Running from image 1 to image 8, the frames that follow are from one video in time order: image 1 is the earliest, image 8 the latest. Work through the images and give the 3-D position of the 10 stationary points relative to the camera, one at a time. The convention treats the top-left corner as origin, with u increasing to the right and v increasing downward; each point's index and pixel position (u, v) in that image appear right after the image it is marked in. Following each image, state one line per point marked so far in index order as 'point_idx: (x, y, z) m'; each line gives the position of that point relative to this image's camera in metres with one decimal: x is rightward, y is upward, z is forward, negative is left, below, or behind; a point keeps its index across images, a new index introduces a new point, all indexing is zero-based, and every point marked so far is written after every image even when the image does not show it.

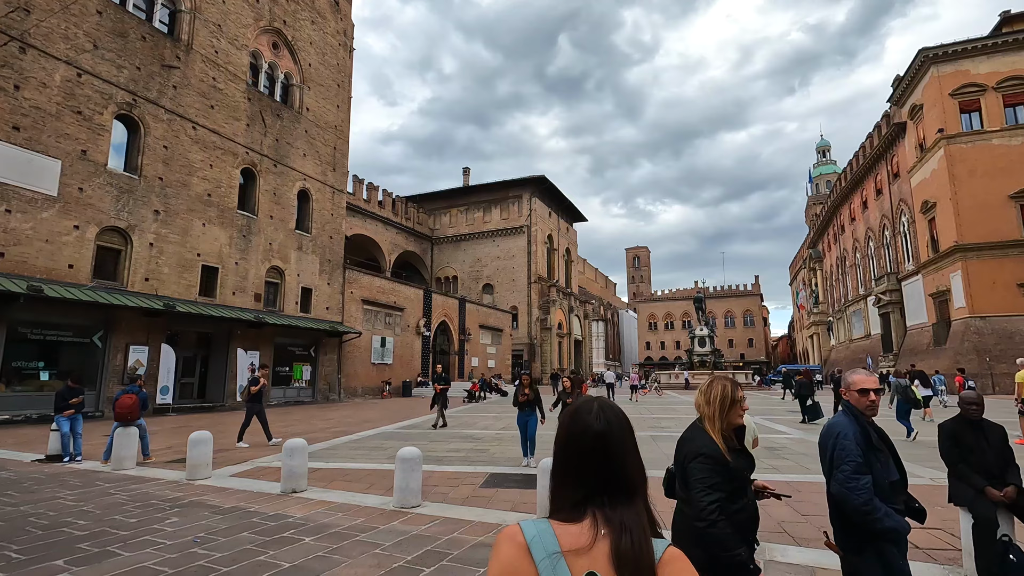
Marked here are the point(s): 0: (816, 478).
0: (+3.7, -2.3, +6.3) m
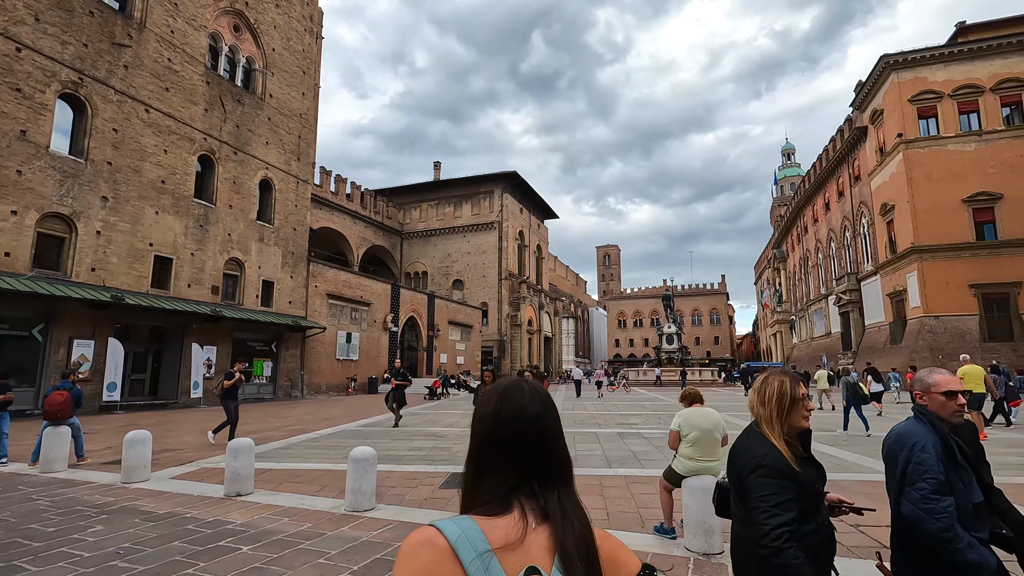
0: (+3.3, -2.3, +6.2) m
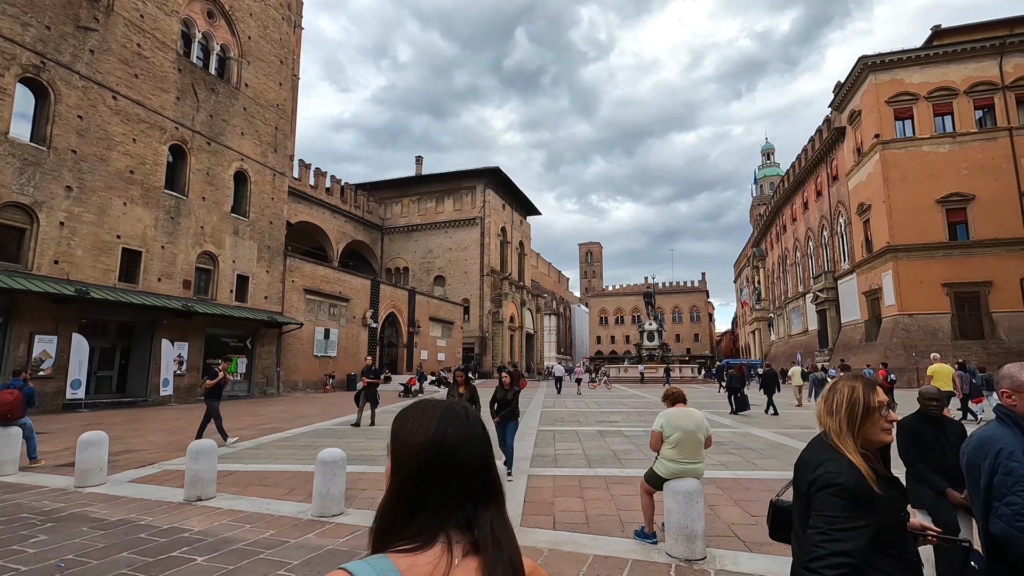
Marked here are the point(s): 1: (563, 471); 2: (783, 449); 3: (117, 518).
0: (+3.0, -2.2, +6.1) m
1: (+0.6, -2.3, +6.5) m
2: (+4.1, -2.5, +7.9) m
3: (-3.9, -2.3, +5.1) m
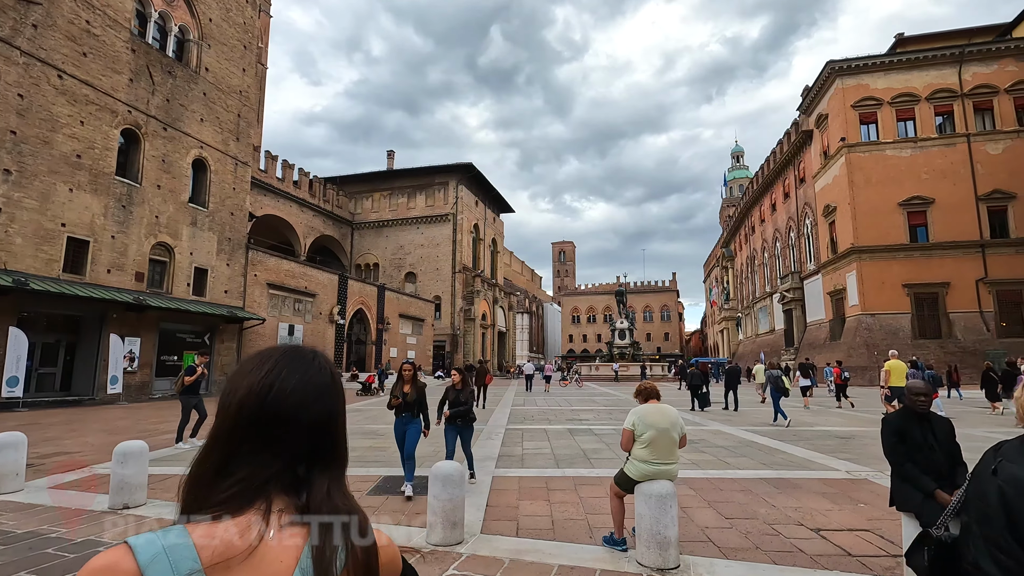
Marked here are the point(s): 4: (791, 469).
0: (+2.6, -2.1, +5.9) m
1: (+0.2, -2.2, +6.2) m
2: (+3.6, -2.4, +7.7) m
3: (-4.3, -2.1, +4.5) m
4: (+3.3, -2.1, +6.0) m
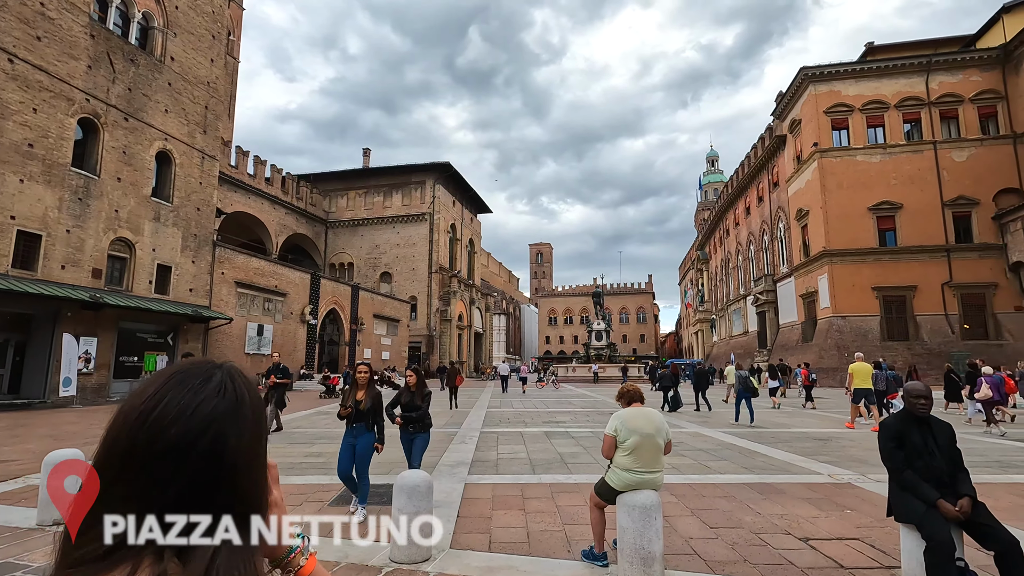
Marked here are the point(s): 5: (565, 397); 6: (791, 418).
0: (+2.3, -2.1, +5.7) m
1: (-0.1, -2.2, +5.8) m
2: (+3.2, -2.4, +7.5) m
3: (-4.5, -2.1, +4.0) m
4: (+3.0, -2.1, +5.9) m
5: (+2.0, -4.1, +19.4) m
6: (+7.0, -3.4, +13.2) m
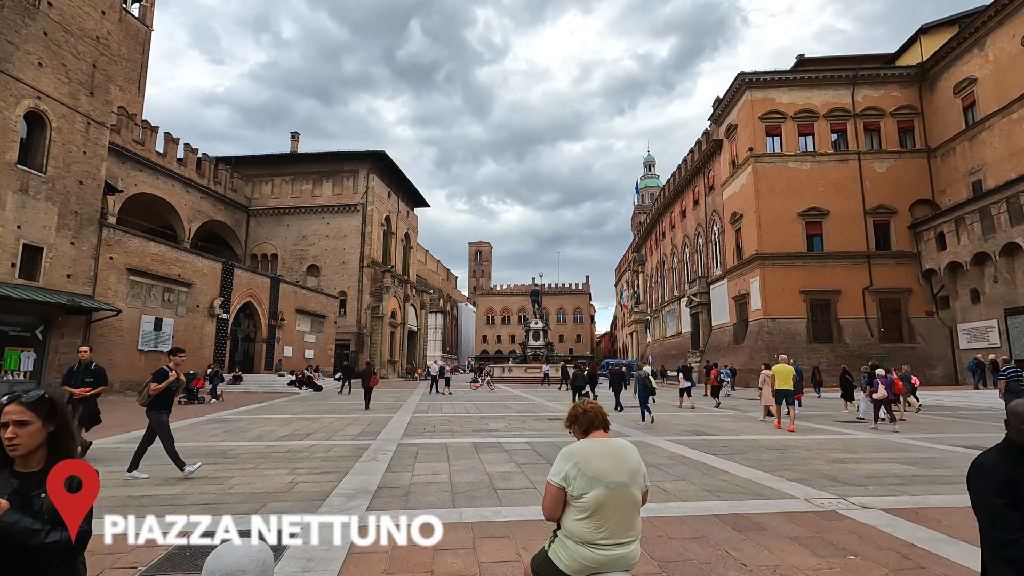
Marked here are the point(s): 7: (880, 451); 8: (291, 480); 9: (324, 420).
0: (+1.5, -2.0, +4.6) m
1: (-0.9, -2.0, +4.5) m
2: (+2.3, -2.2, +6.5) m
3: (-5.0, -1.8, +2.1) m
4: (+2.2, -2.0, +4.9) m
5: (-0.4, -3.9, +18.2) m
6: (+5.3, -3.3, +12.6) m
7: (+5.3, -2.4, +7.5) m
8: (-2.4, -2.1, +5.5) m
9: (-4.3, -3.0, +11.7) m
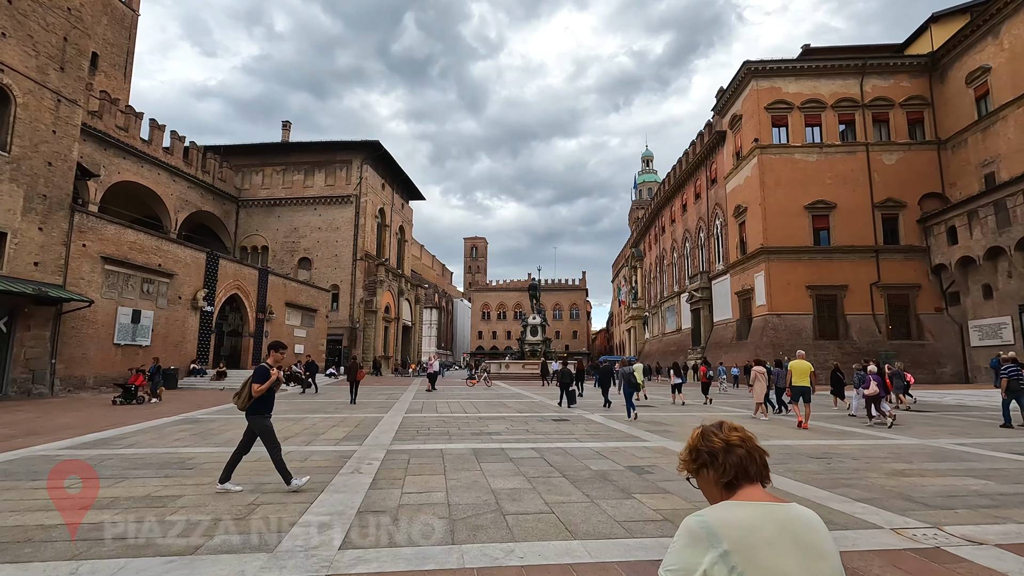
0: (+1.6, -1.8, +3.7) m
1: (-0.8, -1.8, +3.5) m
2: (+2.3, -2.1, +5.6) m
3: (-4.9, -1.6, +1.1) m
4: (+2.3, -1.8, +3.9) m
5: (-0.5, -3.7, +17.2) m
6: (+5.3, -3.1, +11.7) m
7: (+5.4, -2.2, +6.6) m
8: (-2.3, -1.9, +4.5) m
9: (-4.2, -2.7, +10.6) m
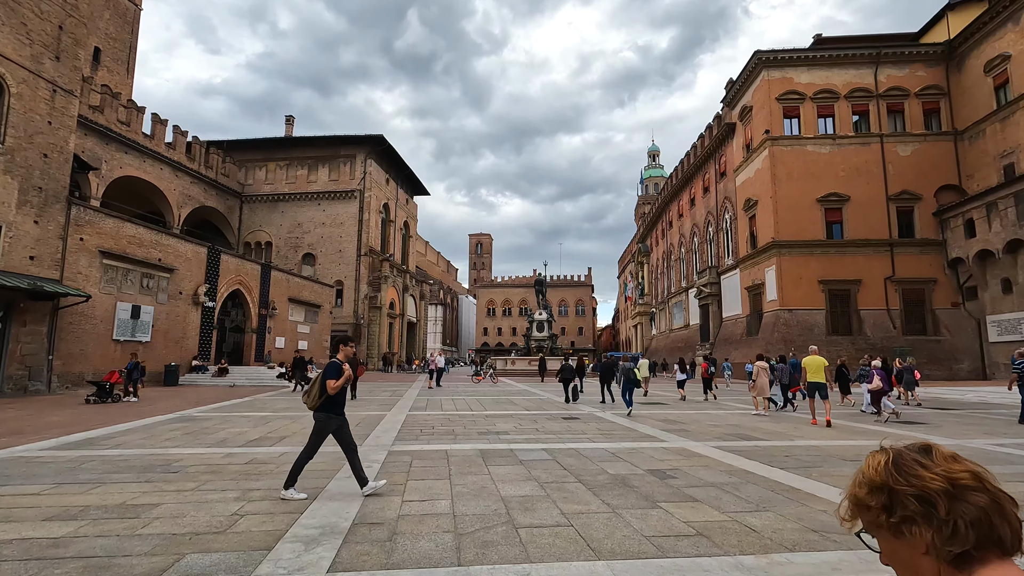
0: (+1.7, -1.7, +3.2) m
1: (-0.7, -1.7, +3.0) m
2: (+2.5, -1.9, +5.1) m
3: (-4.8, -1.5, +0.7) m
4: (+2.4, -1.7, +3.4) m
5: (-0.3, -3.5, +16.8) m
6: (+5.5, -3.0, +11.2) m
7: (+5.5, -2.1, +6.0) m
8: (-2.2, -1.8, +4.1) m
9: (-4.1, -2.6, +10.2) m
